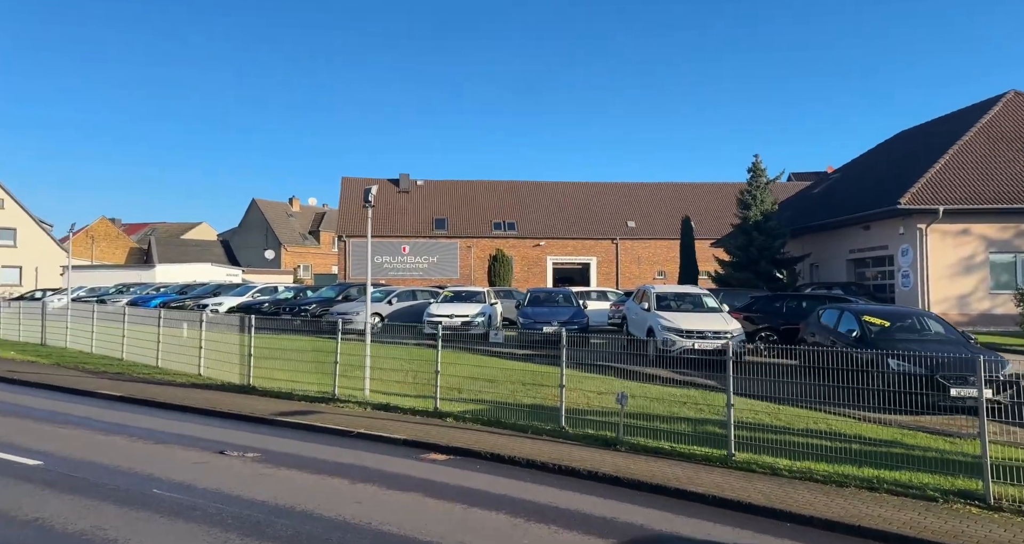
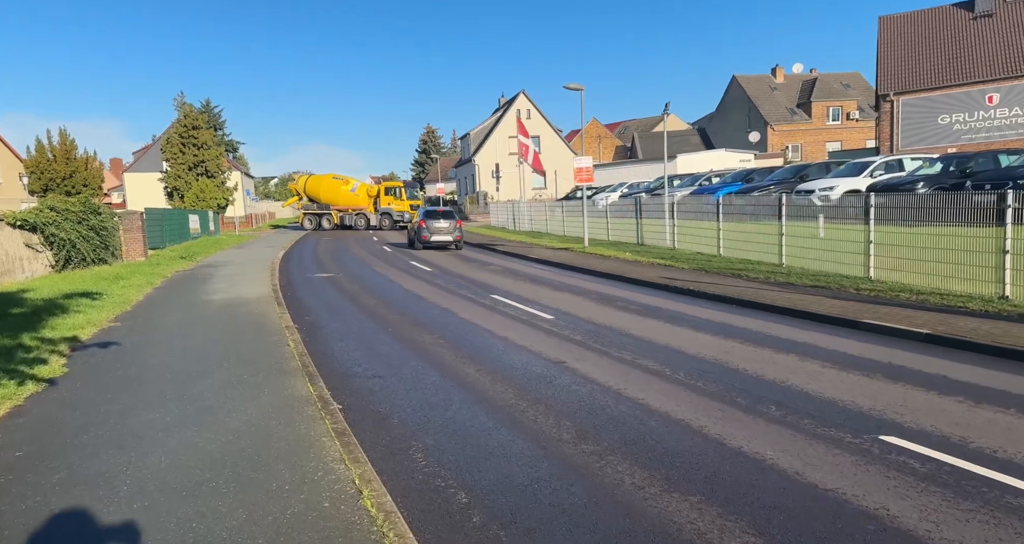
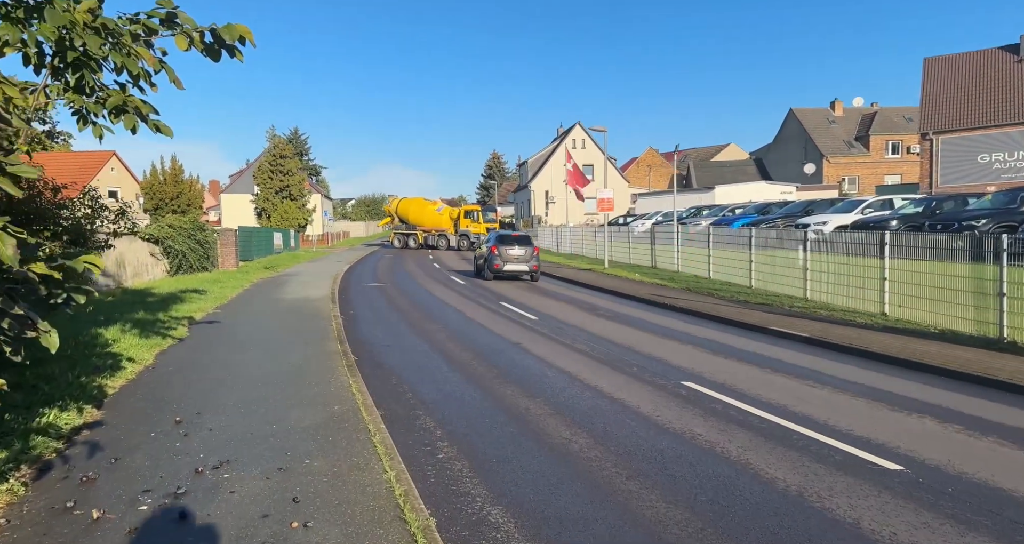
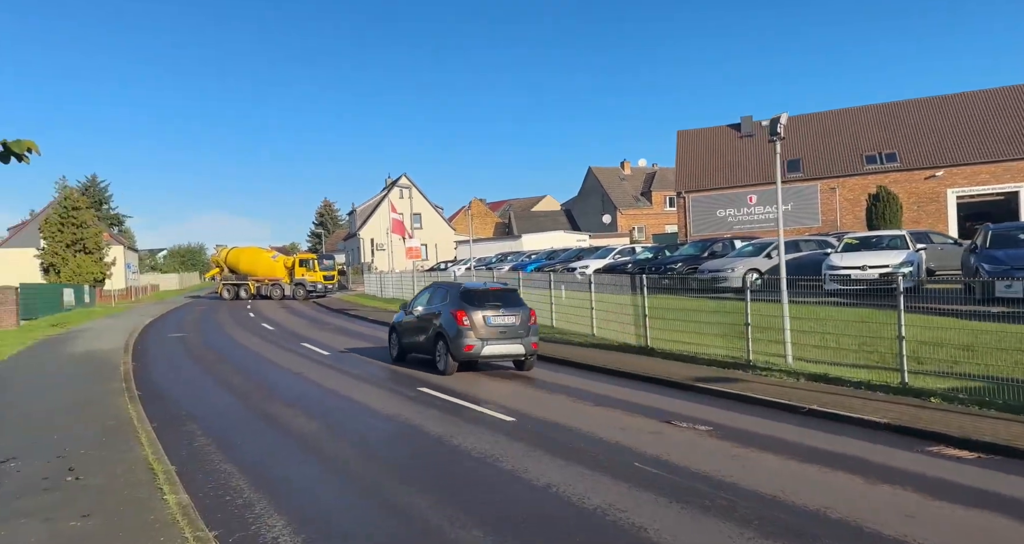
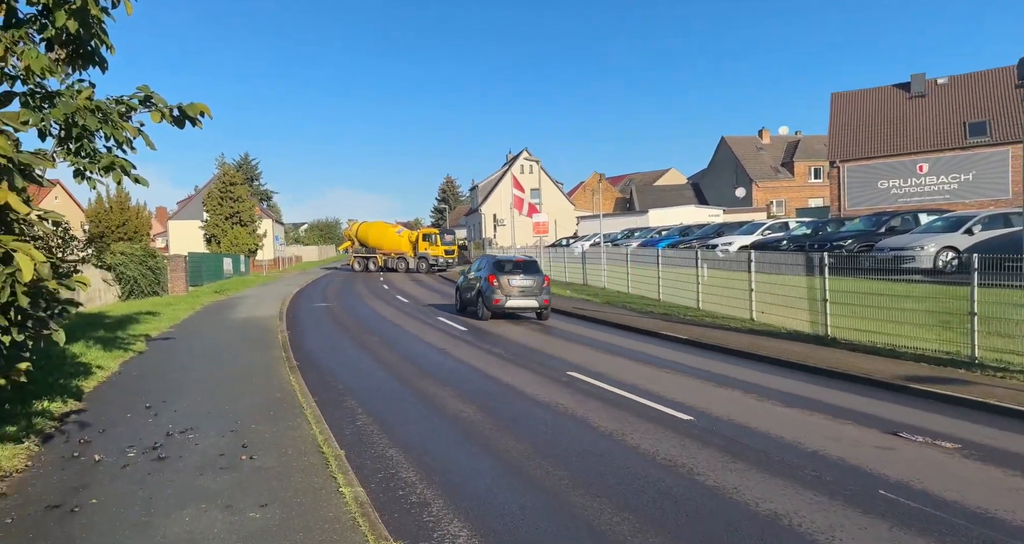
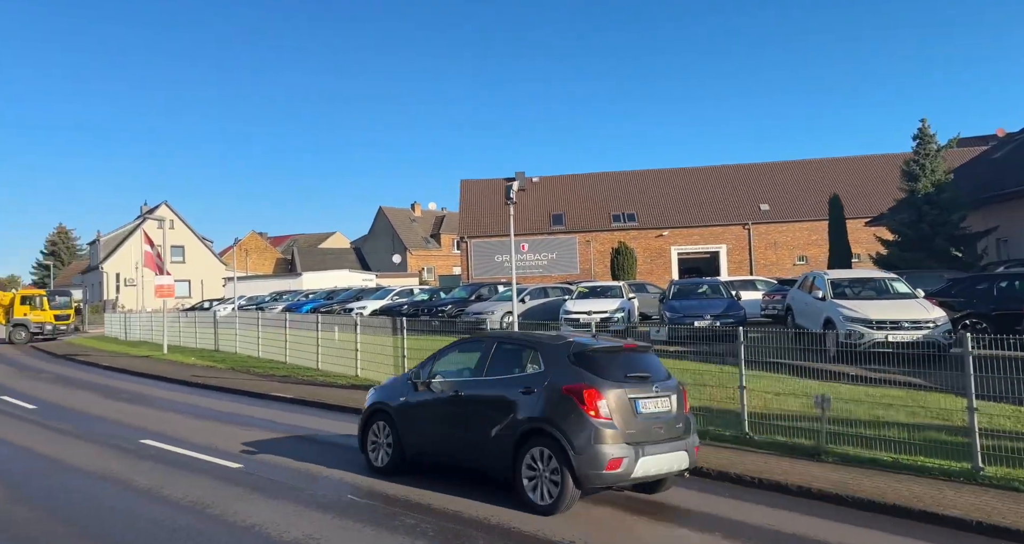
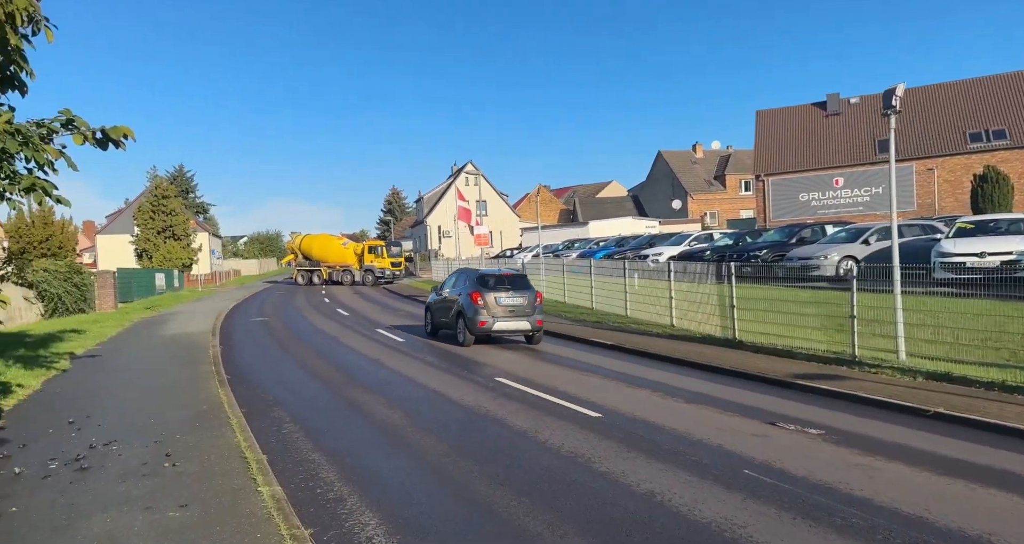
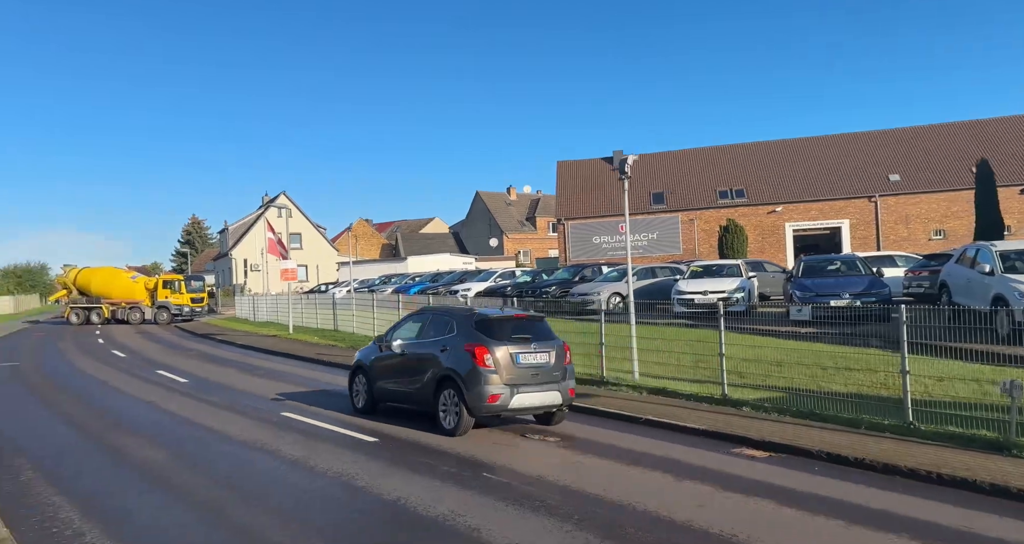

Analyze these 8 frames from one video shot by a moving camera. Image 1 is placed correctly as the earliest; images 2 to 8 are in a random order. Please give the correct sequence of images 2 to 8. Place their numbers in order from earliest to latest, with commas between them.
6, 8, 4, 7, 5, 3, 2
